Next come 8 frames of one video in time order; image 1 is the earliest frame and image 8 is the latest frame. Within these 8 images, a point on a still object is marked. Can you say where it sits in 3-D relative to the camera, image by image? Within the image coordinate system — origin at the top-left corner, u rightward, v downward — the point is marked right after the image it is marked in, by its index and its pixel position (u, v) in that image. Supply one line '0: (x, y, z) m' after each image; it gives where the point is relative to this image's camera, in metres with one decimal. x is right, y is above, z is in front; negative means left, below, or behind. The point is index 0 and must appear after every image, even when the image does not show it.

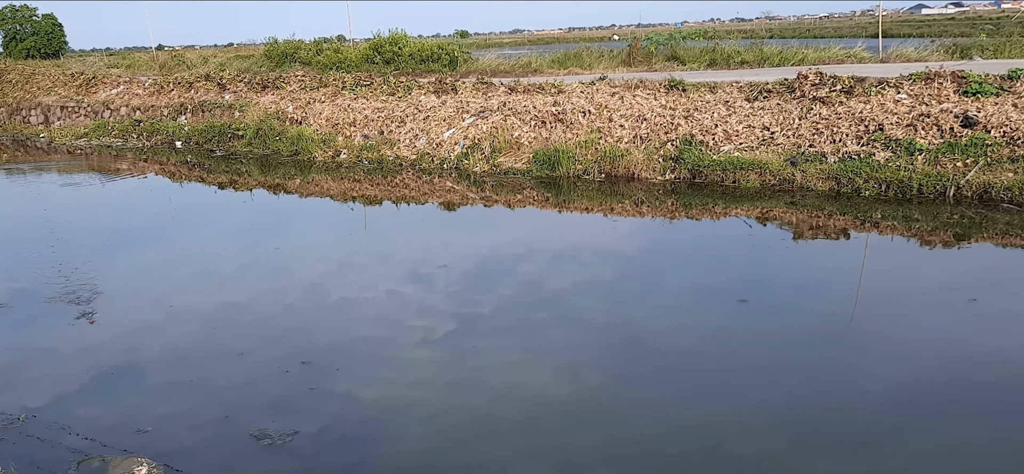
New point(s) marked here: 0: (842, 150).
0: (+3.0, +0.8, +7.8) m
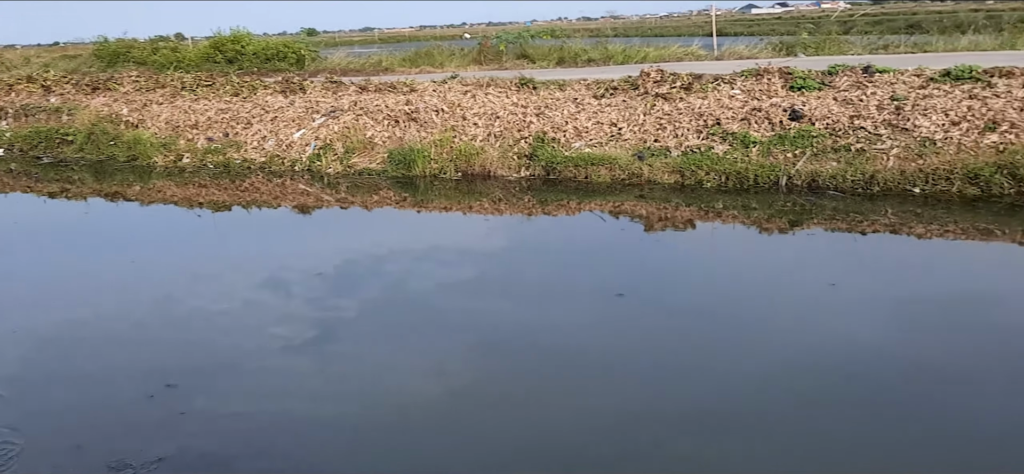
0: (+1.6, +0.9, +8.2) m
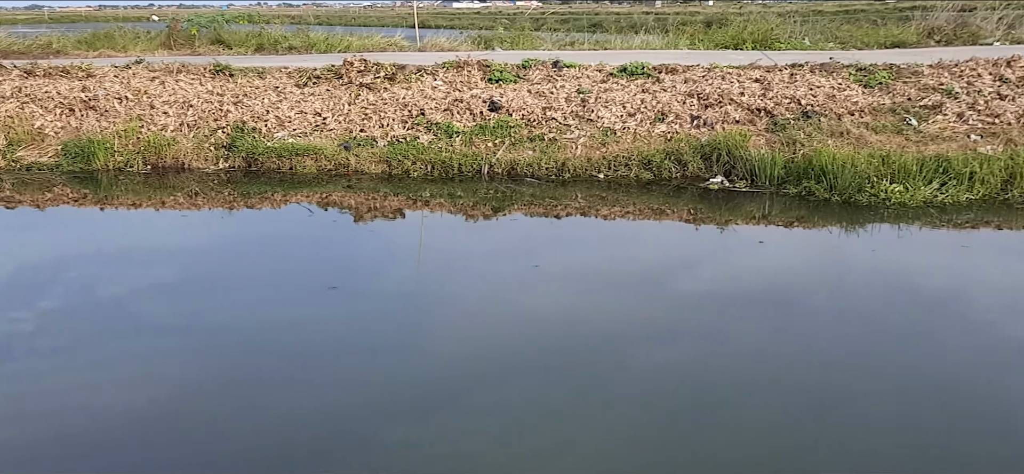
0: (-1.2, +1.0, +8.2) m
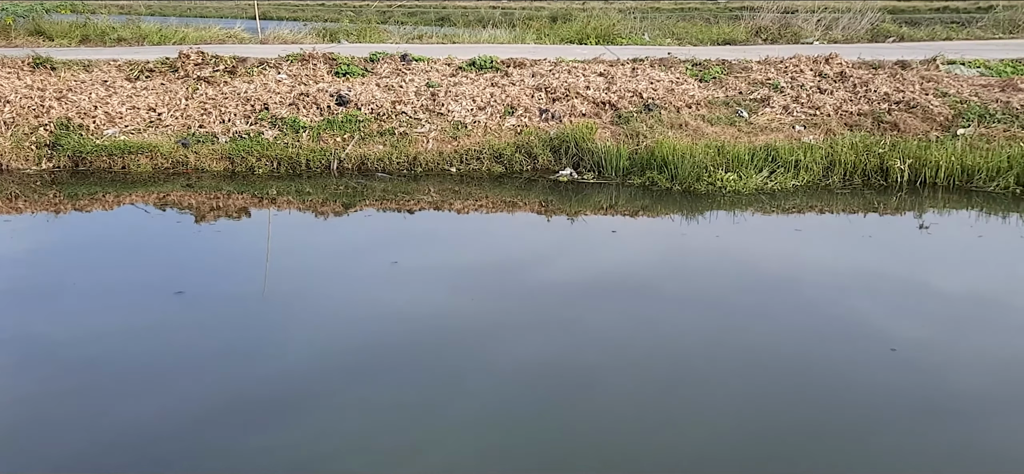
0: (-2.6, +1.0, +7.9) m
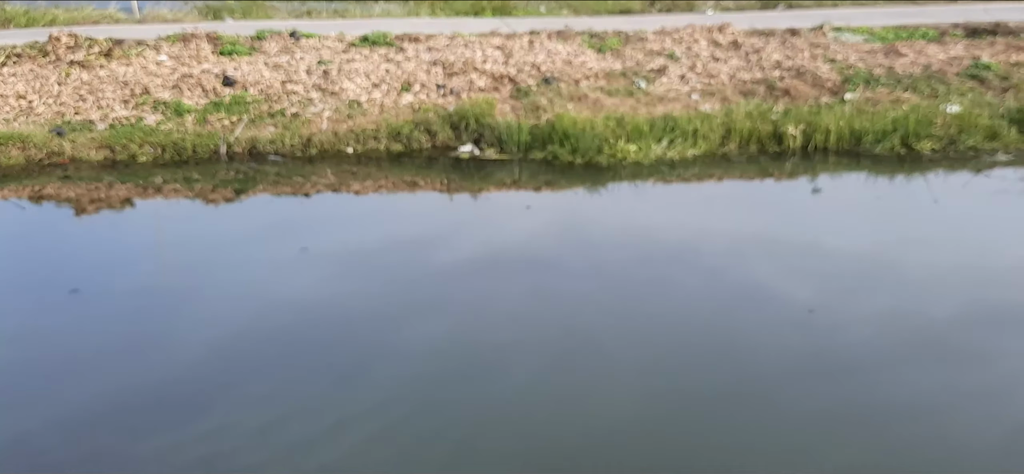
0: (-3.5, +1.0, +7.4) m
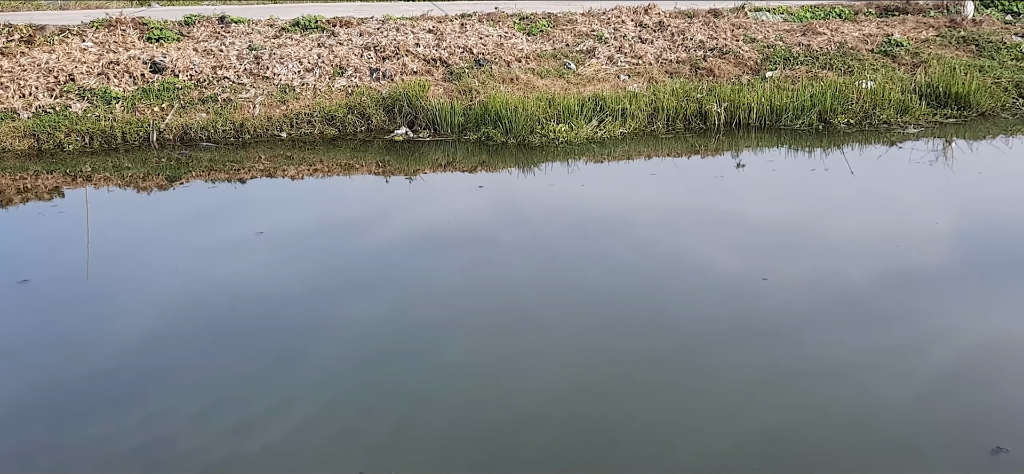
0: (-2.5, +1.3, +7.8) m
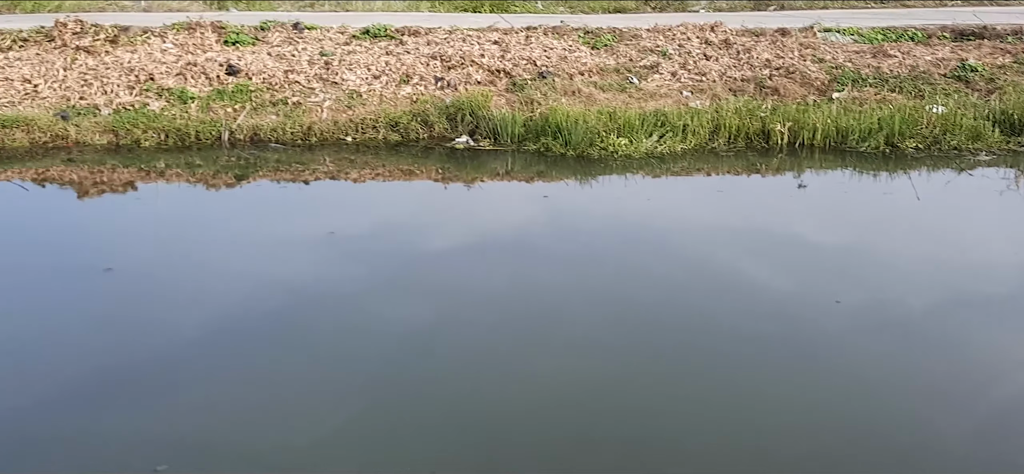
0: (-1.2, +1.3, +8.1) m
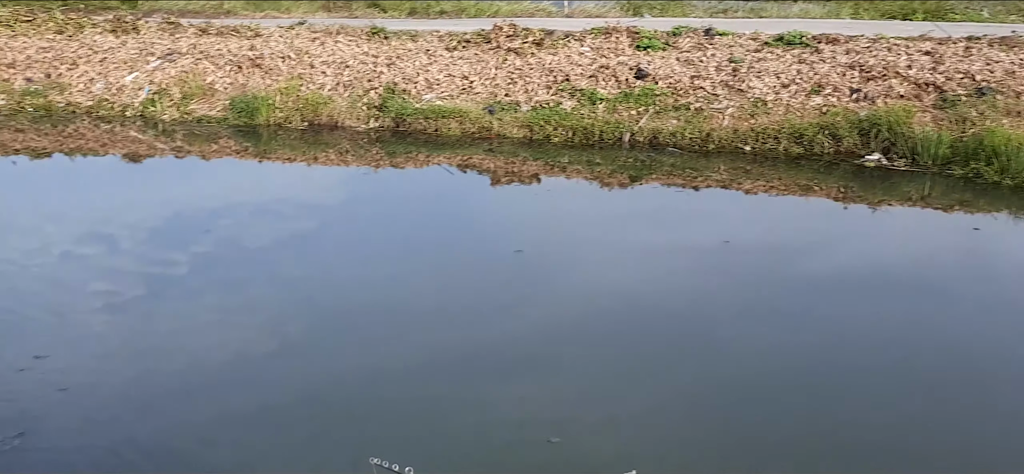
0: (+0.2, +1.3, +8.2) m
